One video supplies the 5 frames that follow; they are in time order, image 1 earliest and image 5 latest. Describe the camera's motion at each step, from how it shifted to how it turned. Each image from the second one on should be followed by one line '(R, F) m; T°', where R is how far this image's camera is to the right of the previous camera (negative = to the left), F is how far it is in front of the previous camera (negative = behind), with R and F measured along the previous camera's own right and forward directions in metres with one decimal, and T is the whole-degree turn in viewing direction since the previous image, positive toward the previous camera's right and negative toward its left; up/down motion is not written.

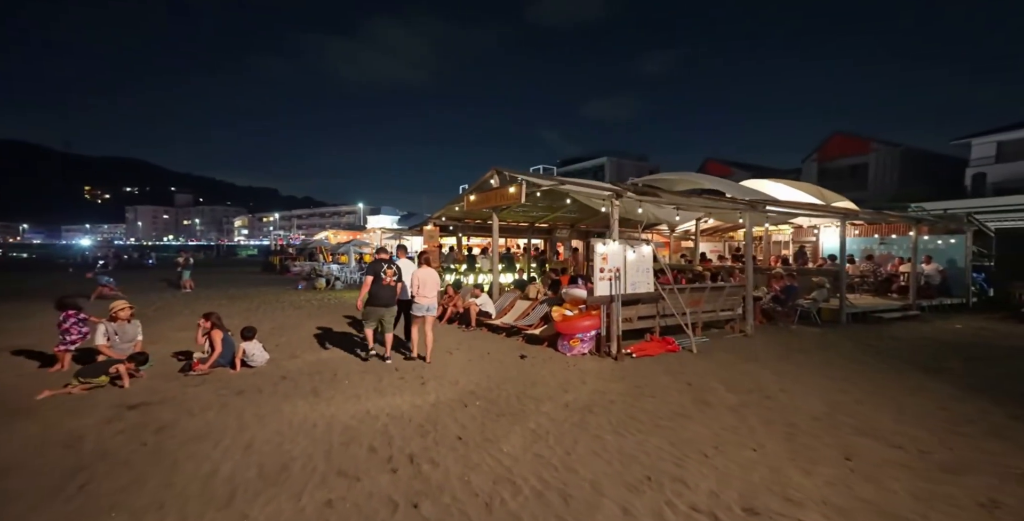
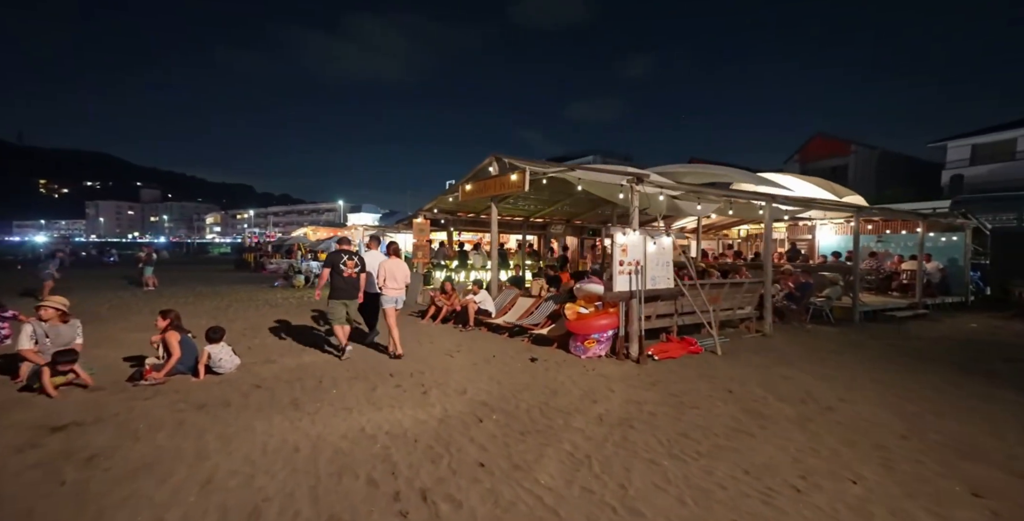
(-0.4, +0.8) m; +3°
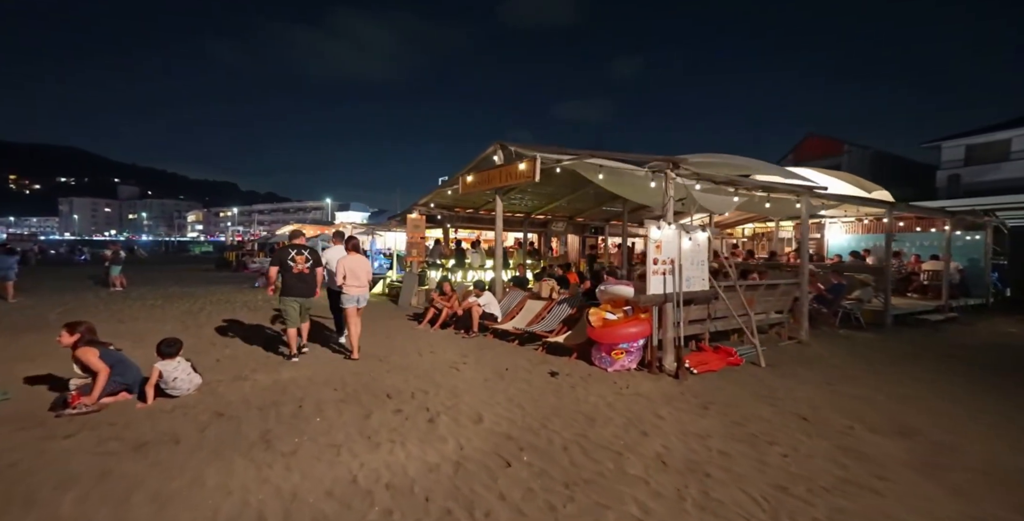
(-0.4, +0.9) m; +2°
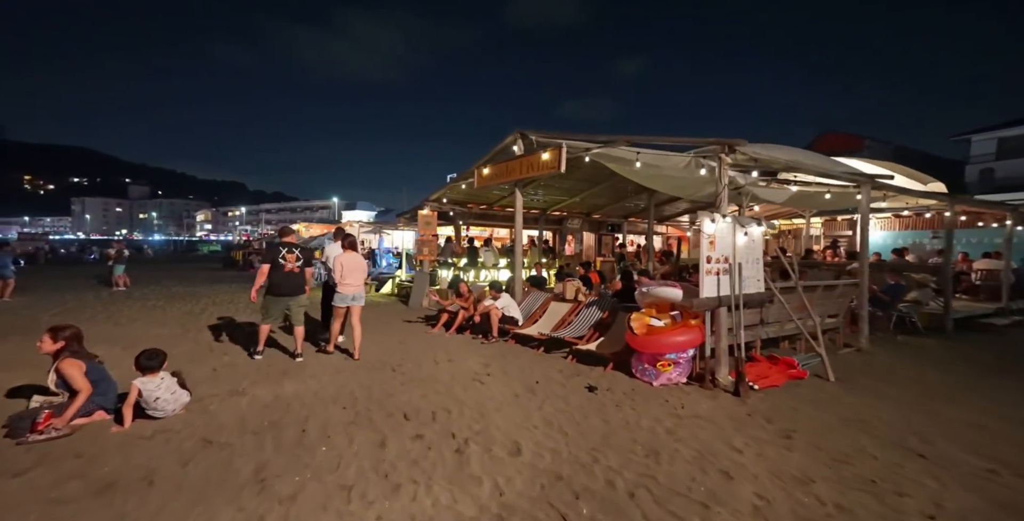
(-0.3, +0.7) m; -1°
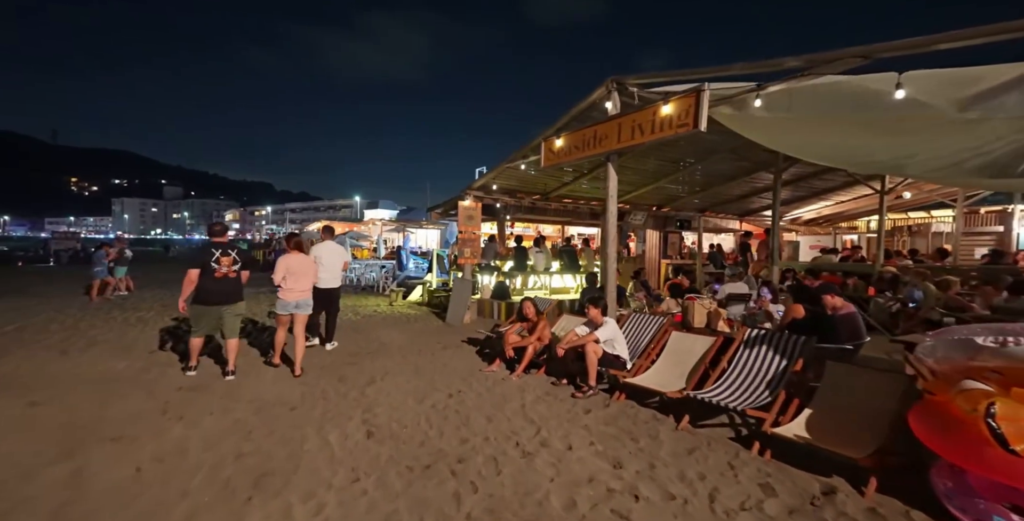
(-1.0, +2.7) m; -3°
